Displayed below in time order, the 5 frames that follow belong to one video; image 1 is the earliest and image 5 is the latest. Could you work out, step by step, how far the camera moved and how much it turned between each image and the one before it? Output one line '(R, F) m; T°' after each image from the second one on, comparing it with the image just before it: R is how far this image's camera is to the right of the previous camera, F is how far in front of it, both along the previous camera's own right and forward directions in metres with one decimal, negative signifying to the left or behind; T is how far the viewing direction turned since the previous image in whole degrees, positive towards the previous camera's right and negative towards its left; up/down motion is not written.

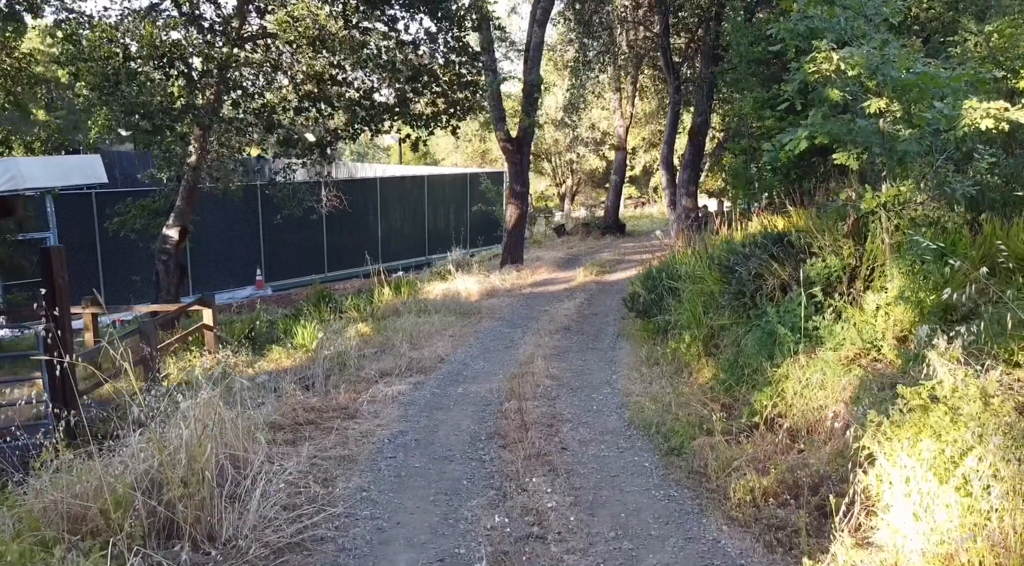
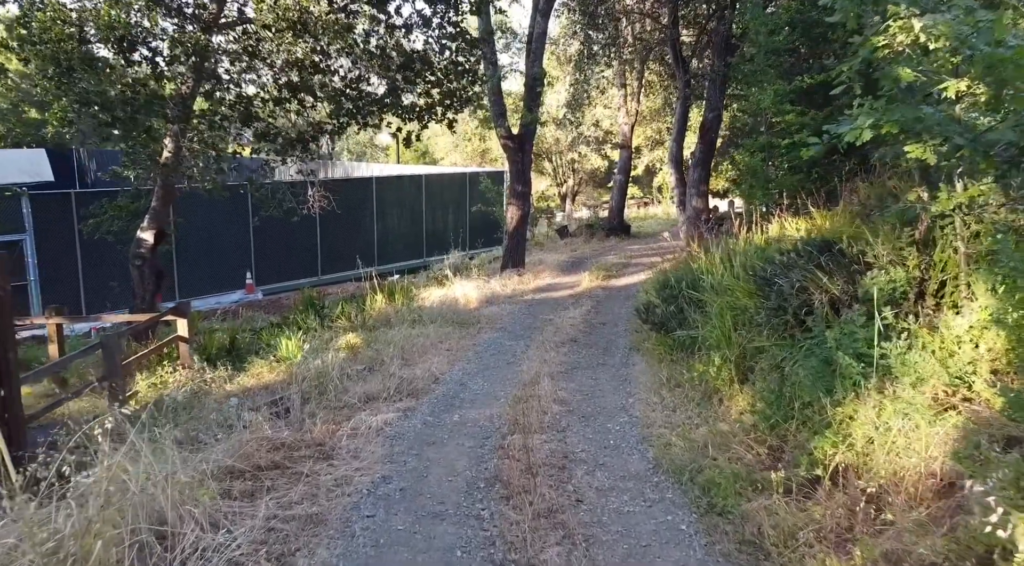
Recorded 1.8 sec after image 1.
(0.0, +0.8) m; 0°
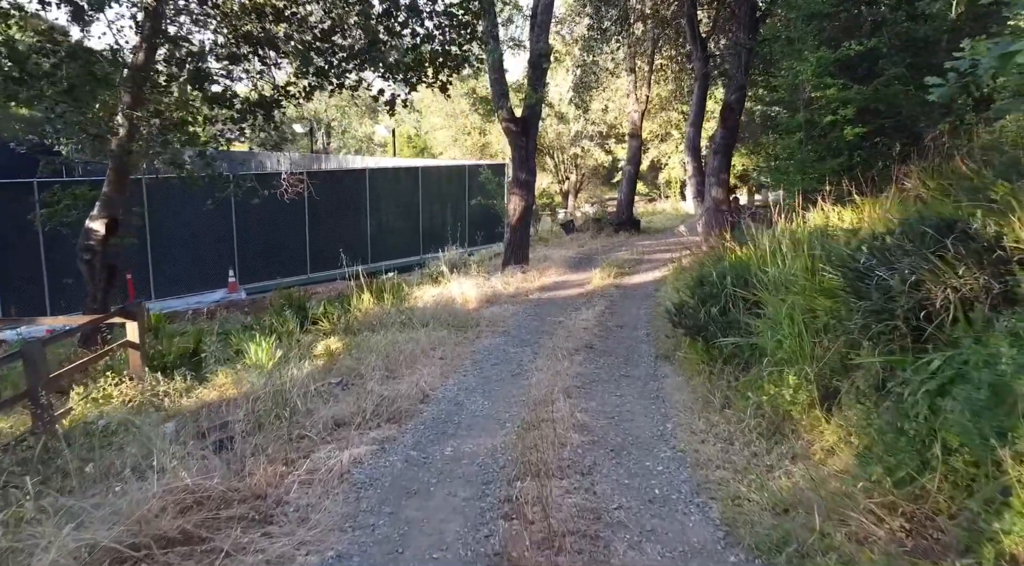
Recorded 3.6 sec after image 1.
(0.0, +1.2) m; 0°
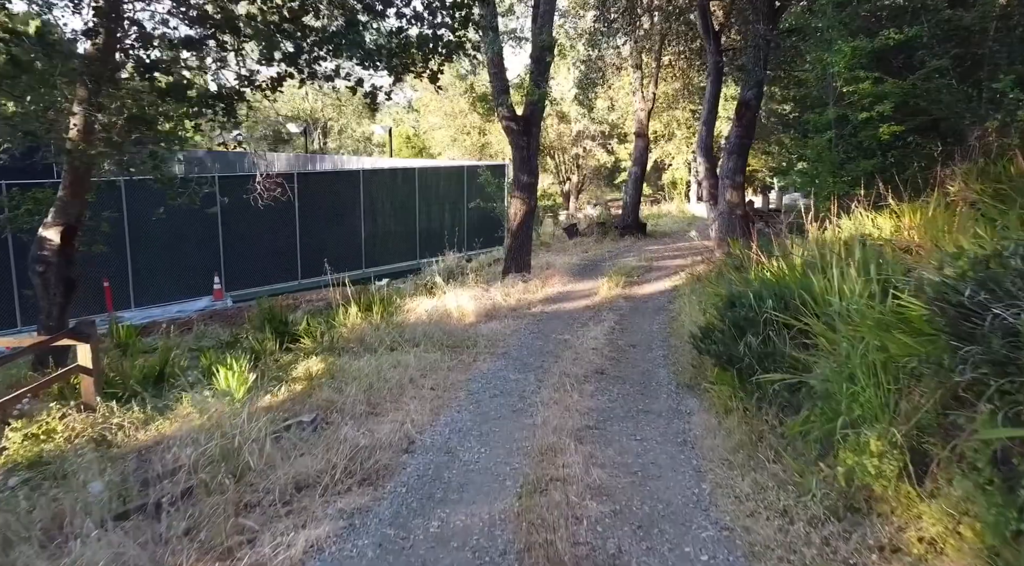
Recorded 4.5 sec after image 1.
(0.0, +0.9) m; 0°
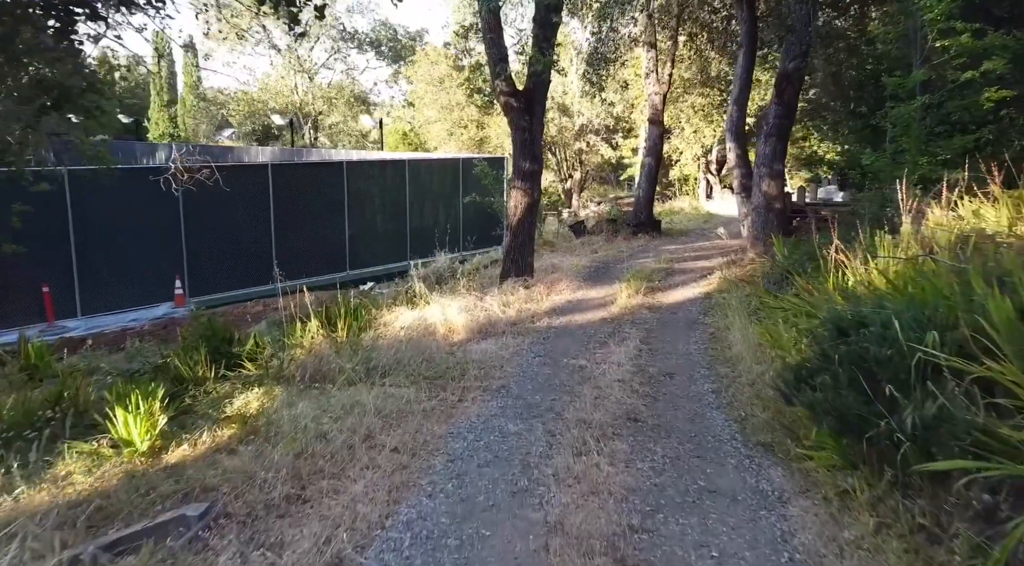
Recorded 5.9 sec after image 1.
(0.0, +1.8) m; 0°
